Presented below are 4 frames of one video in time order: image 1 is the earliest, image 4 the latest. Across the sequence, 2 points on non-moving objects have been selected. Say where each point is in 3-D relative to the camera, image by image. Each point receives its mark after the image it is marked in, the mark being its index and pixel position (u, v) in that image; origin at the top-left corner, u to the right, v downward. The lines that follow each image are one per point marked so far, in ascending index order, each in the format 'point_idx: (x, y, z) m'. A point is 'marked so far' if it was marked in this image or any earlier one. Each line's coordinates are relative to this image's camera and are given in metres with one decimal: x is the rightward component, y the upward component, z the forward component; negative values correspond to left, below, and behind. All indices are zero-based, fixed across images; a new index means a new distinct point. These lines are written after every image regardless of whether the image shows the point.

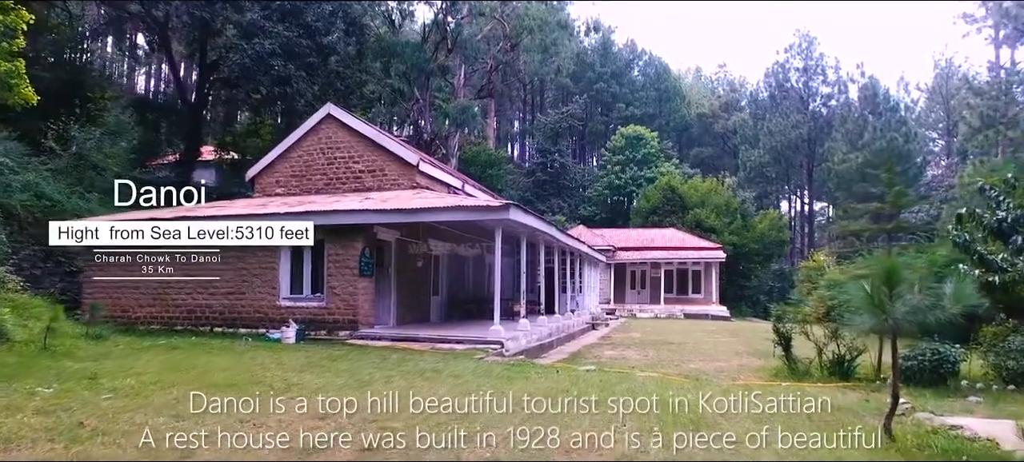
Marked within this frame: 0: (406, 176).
0: (-2.2, +1.1, +15.1) m
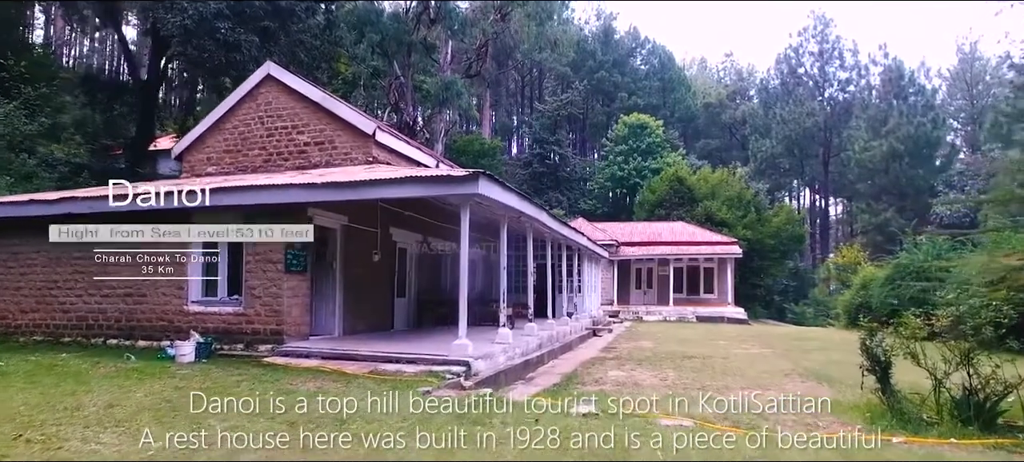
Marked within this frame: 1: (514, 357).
0: (-2.5, +1.4, +12.1) m
1: (0.0, -1.7, +9.8) m
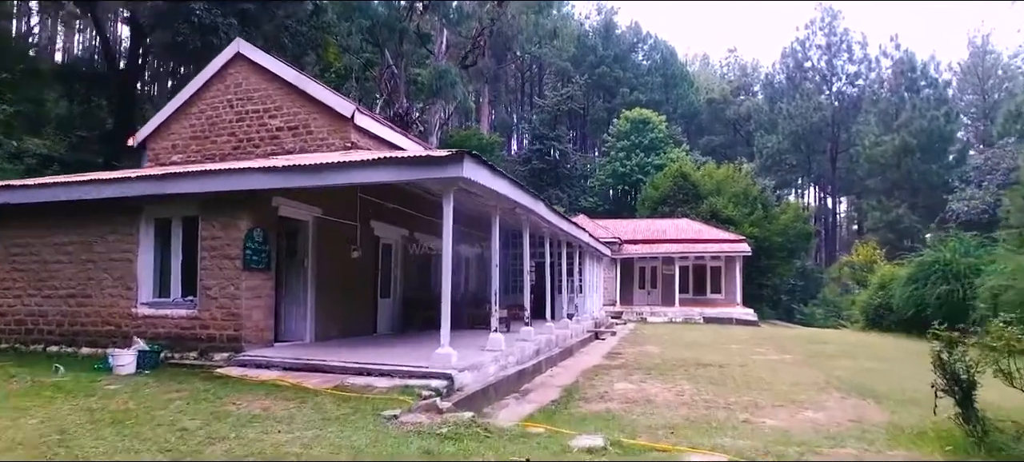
0: (-2.6, +1.5, +10.9) m
1: (-0.1, -1.6, +8.6) m
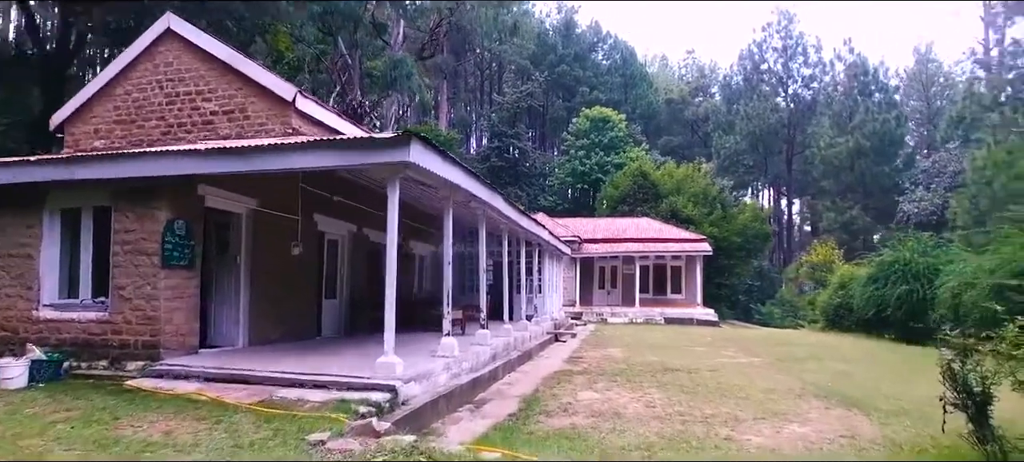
0: (-3.2, +1.5, +10.0) m
1: (-0.6, -1.5, +7.8) m
